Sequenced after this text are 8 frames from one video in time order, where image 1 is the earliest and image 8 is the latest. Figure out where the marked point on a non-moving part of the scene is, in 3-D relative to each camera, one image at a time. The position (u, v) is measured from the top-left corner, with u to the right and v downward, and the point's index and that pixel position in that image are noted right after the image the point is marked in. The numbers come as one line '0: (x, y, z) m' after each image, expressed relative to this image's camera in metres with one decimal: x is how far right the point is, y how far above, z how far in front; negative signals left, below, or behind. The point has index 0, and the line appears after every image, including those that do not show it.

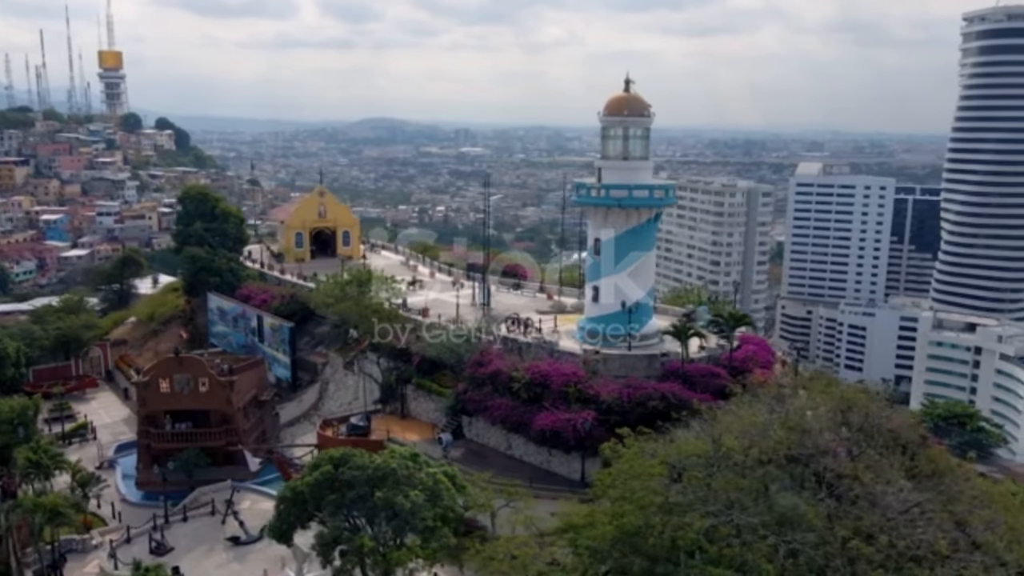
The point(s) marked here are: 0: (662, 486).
0: (+3.0, -3.8, +16.1) m
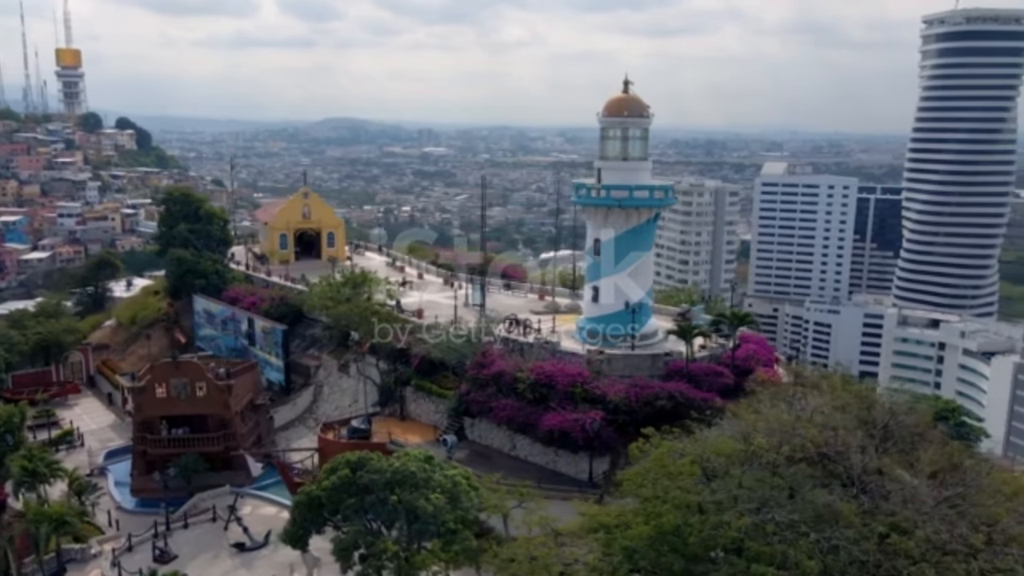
0: (+3.6, -3.8, +16.3) m
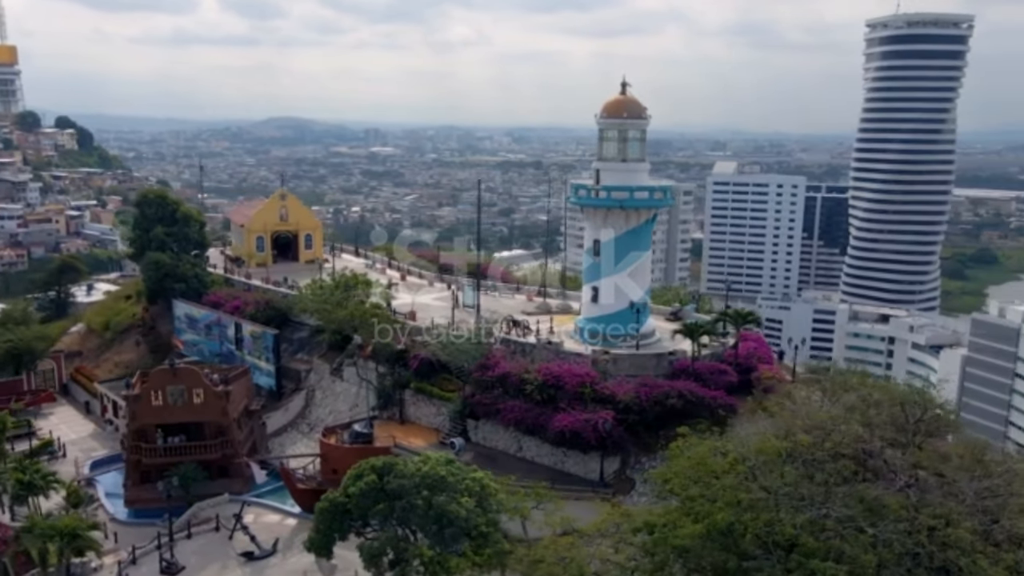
0: (+4.6, -3.8, +16.5) m
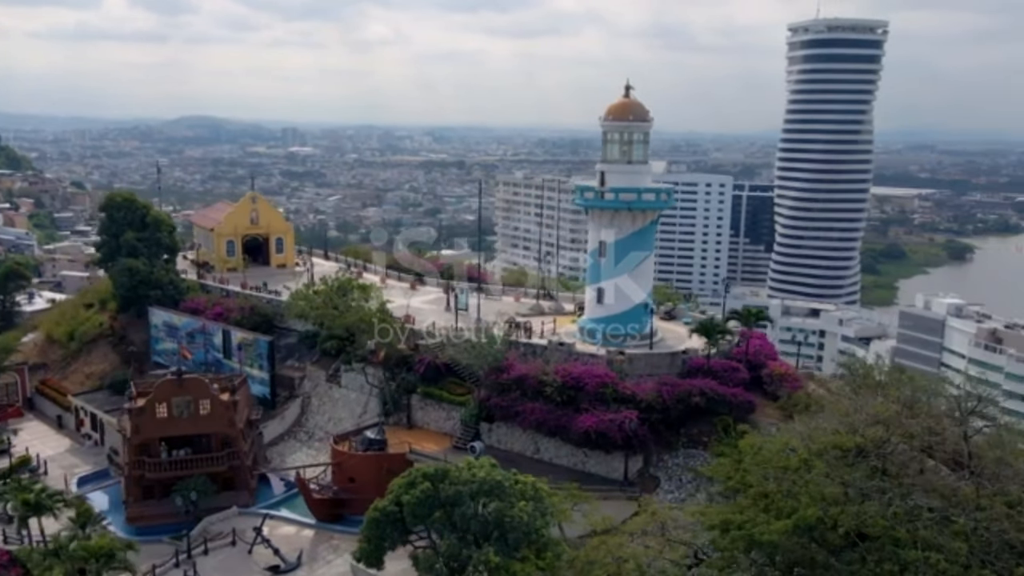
0: (+6.3, -3.9, +17.0) m
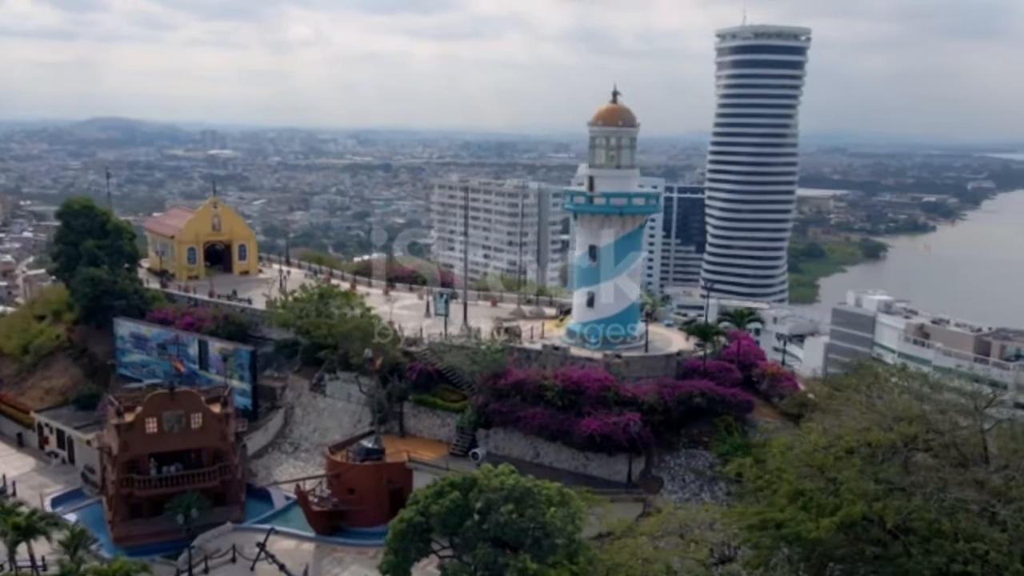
0: (+7.2, -3.9, +17.6) m
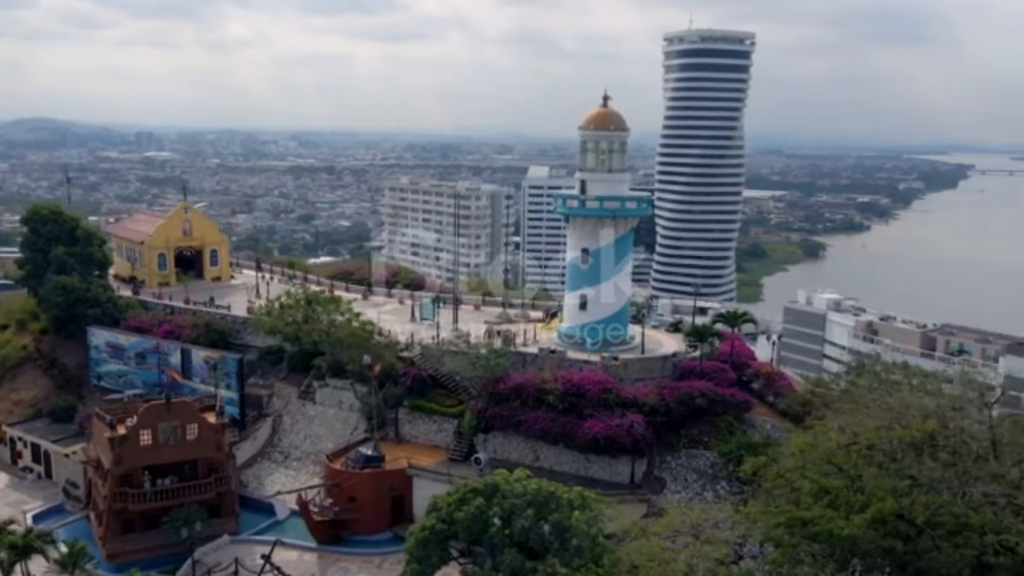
0: (+8.0, -3.9, +18.0) m
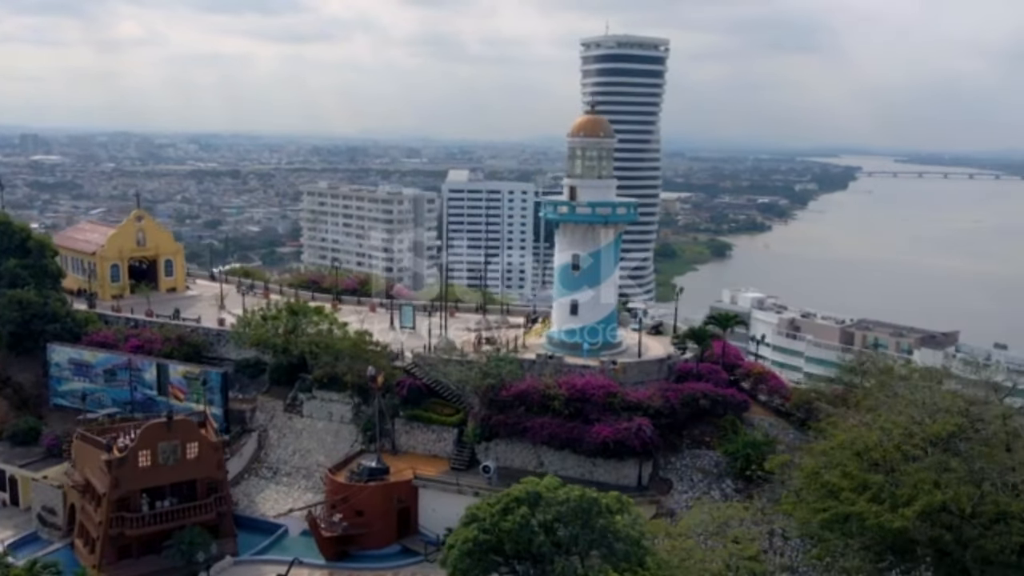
0: (+9.2, -4.0, +18.9) m
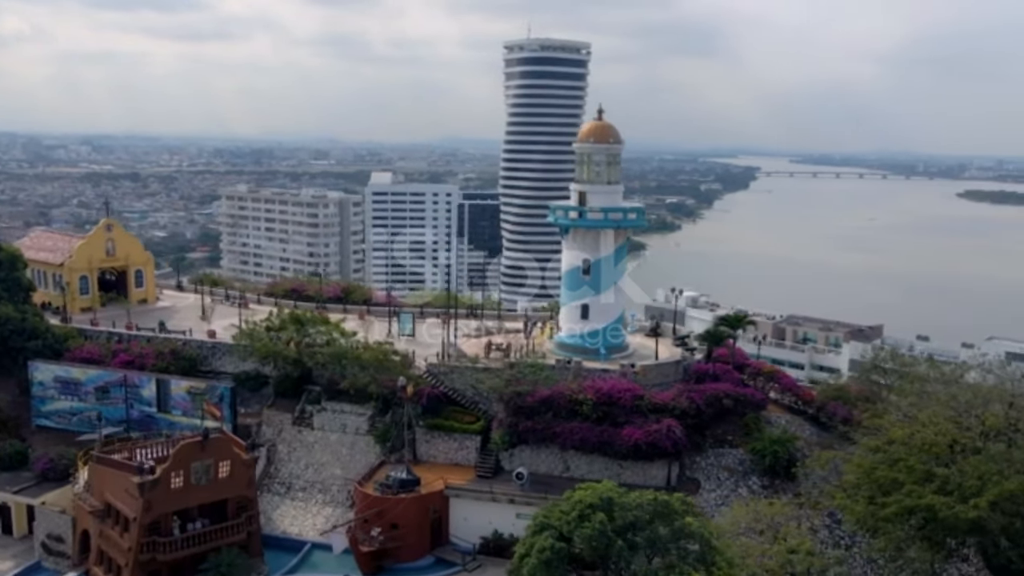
0: (+11.1, -4.0, +20.0) m
